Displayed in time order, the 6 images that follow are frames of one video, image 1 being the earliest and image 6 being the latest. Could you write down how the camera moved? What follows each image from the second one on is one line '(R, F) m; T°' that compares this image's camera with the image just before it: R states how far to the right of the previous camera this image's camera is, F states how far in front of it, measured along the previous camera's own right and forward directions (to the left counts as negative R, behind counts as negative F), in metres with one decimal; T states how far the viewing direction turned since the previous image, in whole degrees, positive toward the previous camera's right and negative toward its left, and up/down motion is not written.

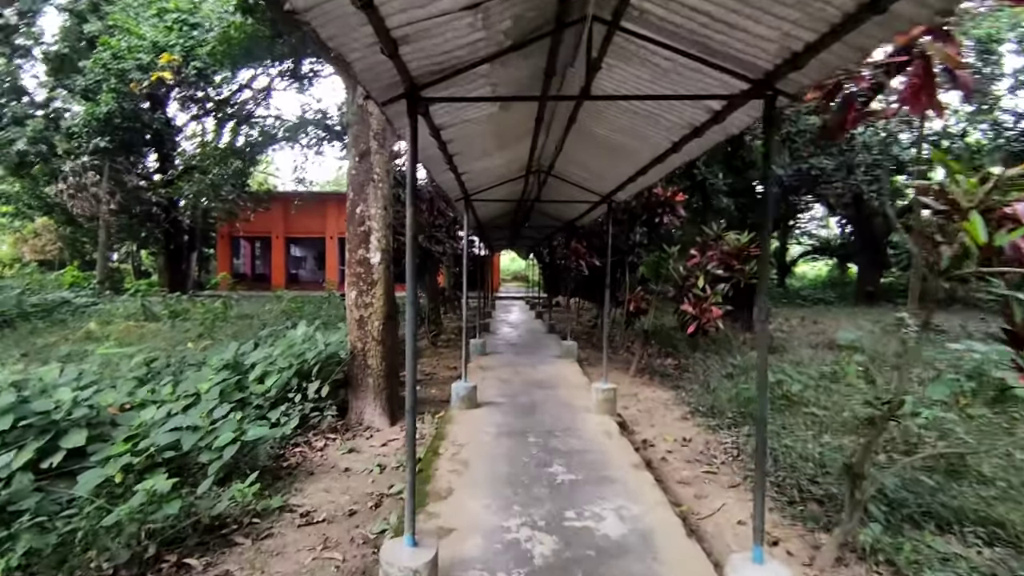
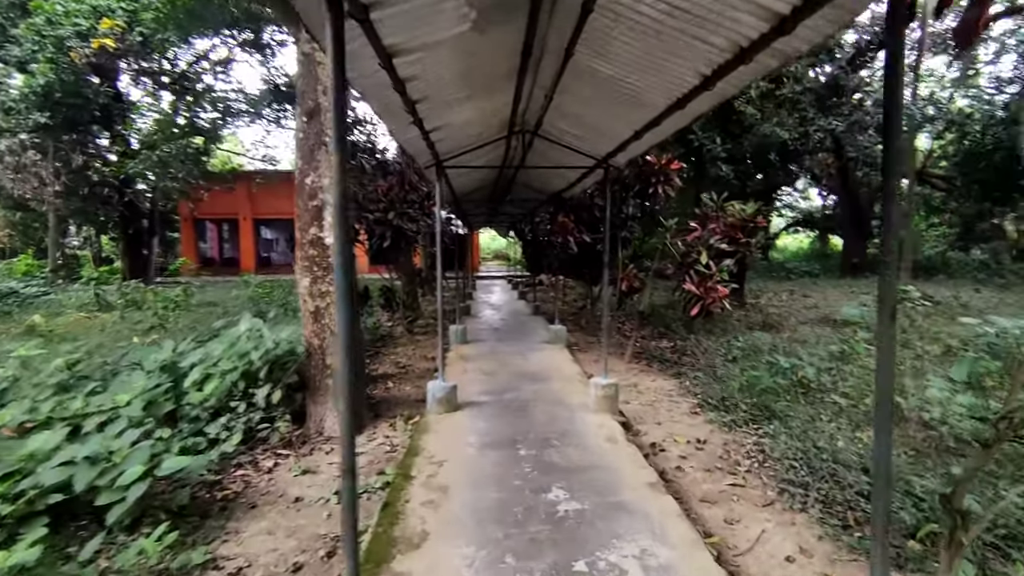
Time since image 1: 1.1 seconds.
(0.0, +0.8) m; +2°
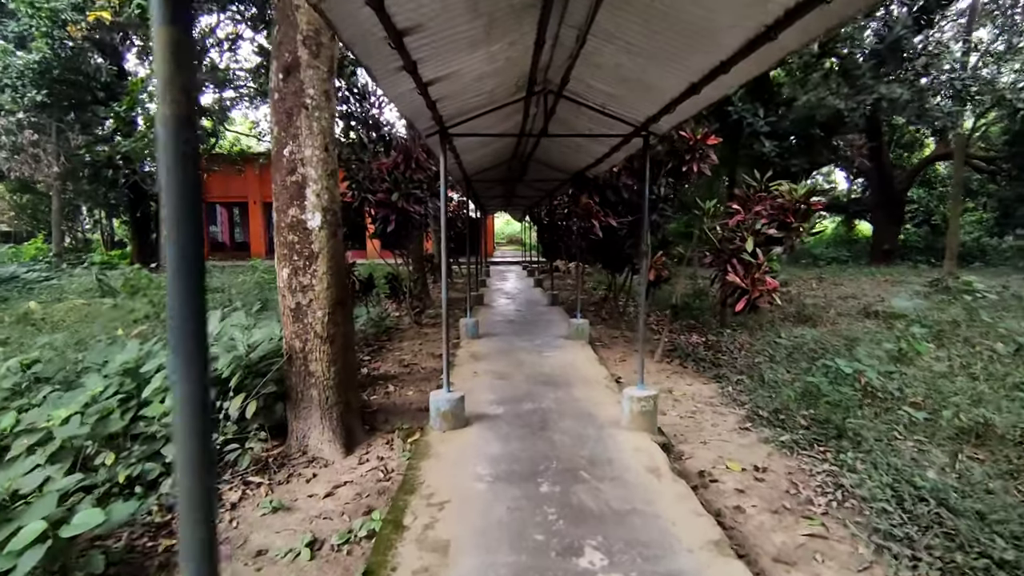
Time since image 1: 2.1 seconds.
(0.0, +0.8) m; -1°
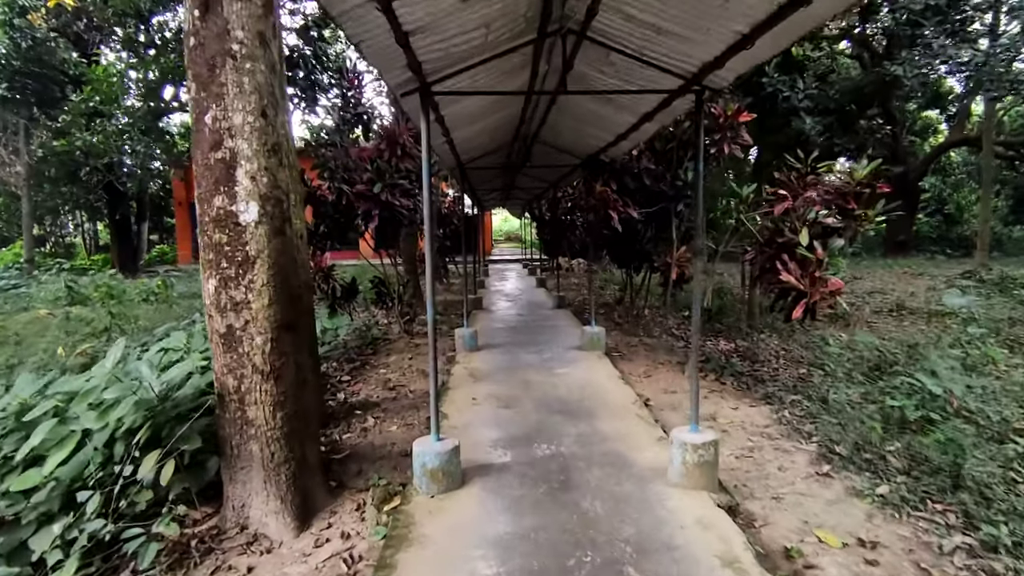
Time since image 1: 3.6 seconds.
(-0.1, +1.0) m; 0°
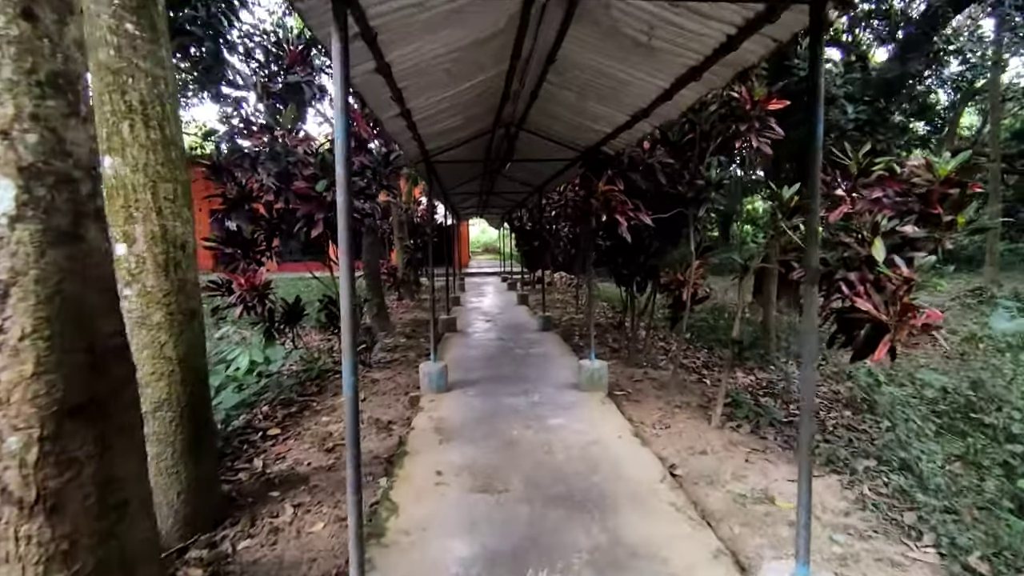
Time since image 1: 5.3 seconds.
(0.0, +1.2) m; +2°
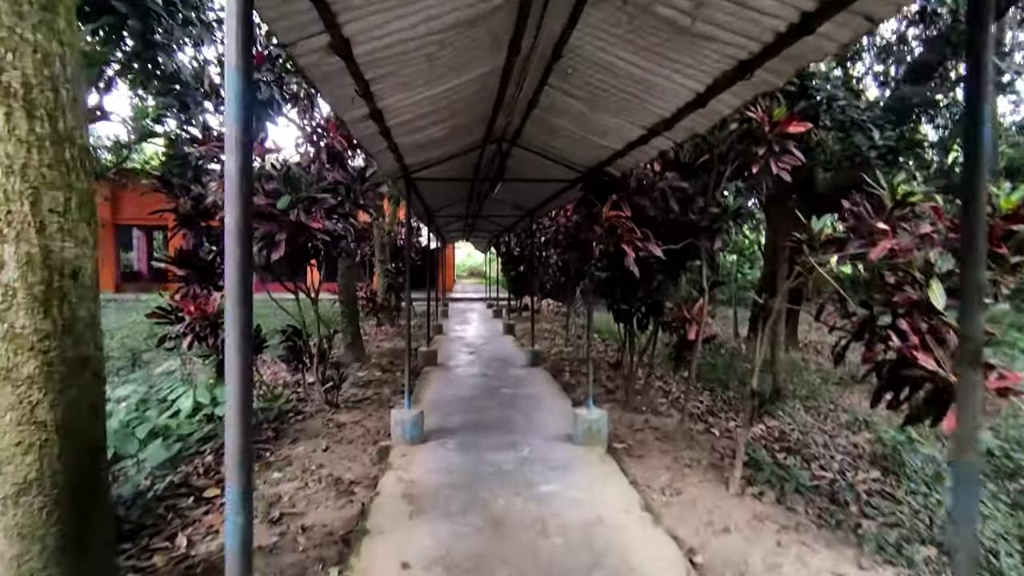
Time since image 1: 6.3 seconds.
(0.0, +0.6) m; +2°
